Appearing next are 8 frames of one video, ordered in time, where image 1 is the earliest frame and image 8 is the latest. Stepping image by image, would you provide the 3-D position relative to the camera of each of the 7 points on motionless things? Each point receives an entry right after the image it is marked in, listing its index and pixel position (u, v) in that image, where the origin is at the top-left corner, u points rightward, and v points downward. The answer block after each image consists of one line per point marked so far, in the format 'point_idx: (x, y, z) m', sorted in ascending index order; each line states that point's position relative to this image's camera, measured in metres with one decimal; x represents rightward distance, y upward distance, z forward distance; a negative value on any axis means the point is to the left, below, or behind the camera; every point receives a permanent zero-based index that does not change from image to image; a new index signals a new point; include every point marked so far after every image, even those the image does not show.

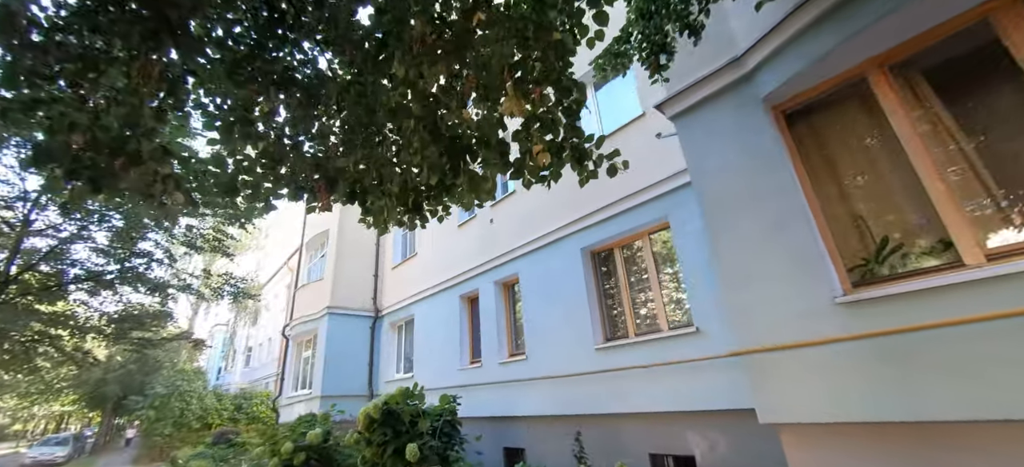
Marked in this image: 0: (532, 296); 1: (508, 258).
0: (+0.4, -1.1, +7.2) m
1: (0.0, -0.5, +7.8) m
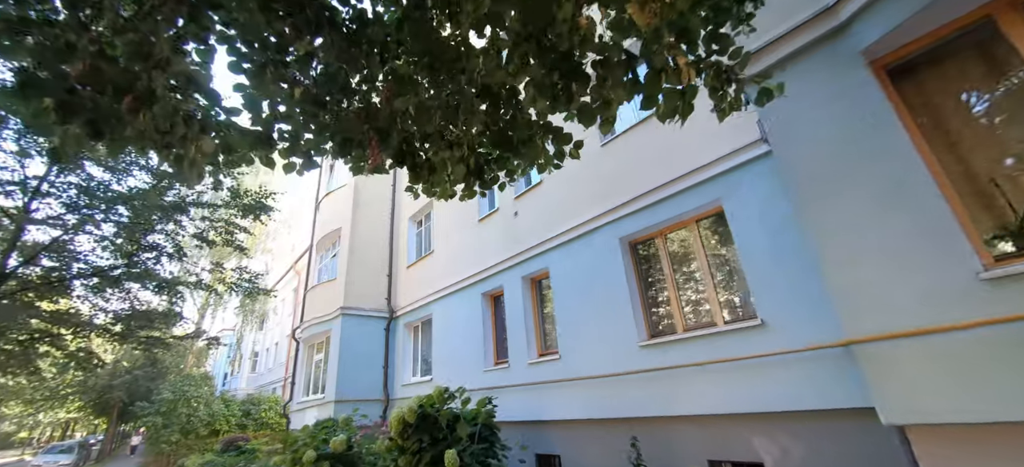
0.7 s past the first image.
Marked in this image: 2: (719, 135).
0: (+0.9, -0.9, +6.7) m
1: (+0.5, -0.3, +7.4) m
2: (+2.7, +1.3, +5.2) m
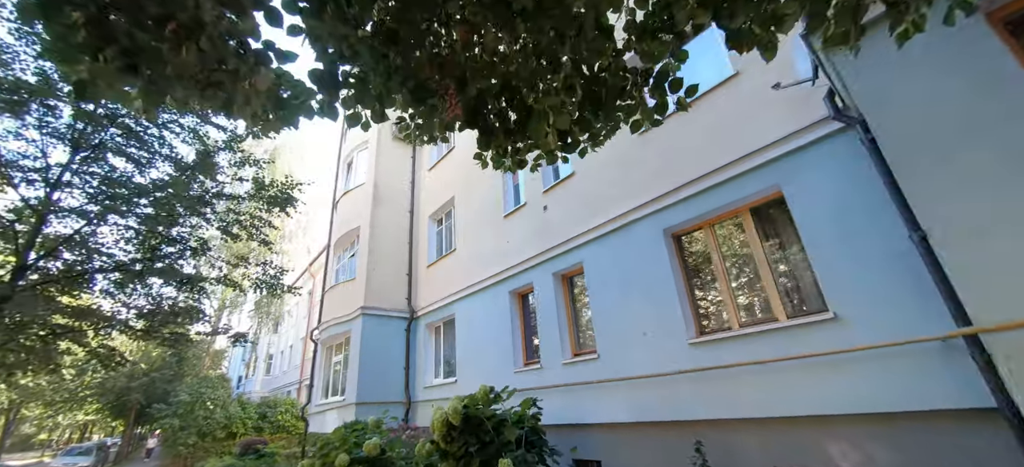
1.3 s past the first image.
0: (+1.4, -0.8, +6.4) m
1: (+1.0, -0.2, +7.1) m
2: (+3.1, +1.4, +4.9) m
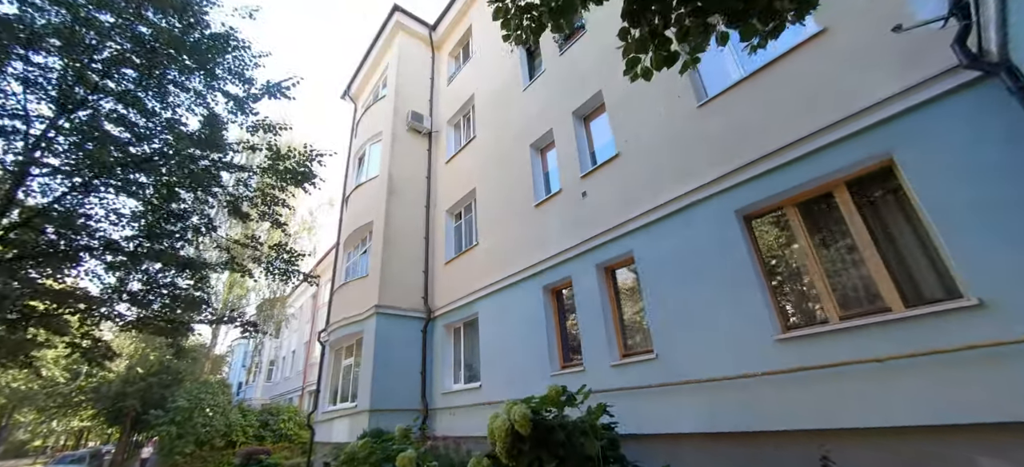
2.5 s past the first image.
0: (+2.0, -0.6, +5.6) m
1: (+1.6, 0.0, +6.3) m
2: (+3.7, +1.6, +4.2) m
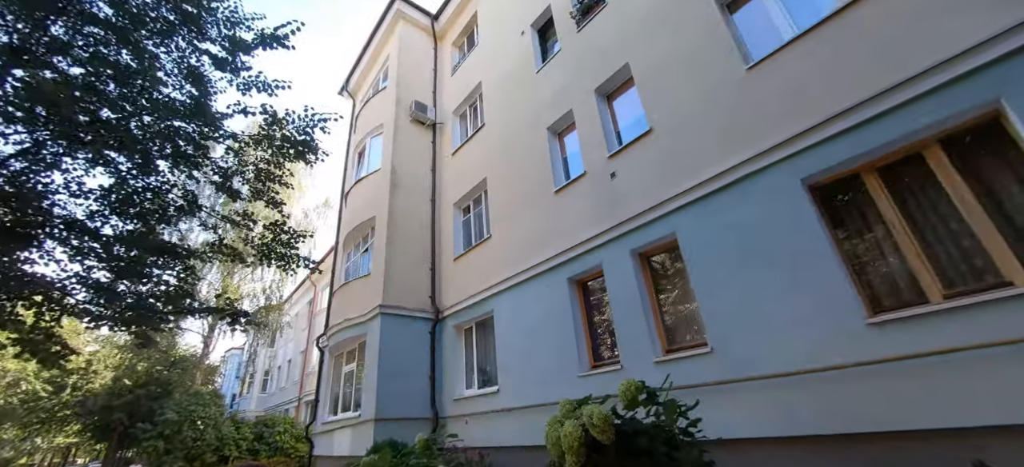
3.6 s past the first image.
0: (+2.4, -0.3, +5.0) m
1: (+2.0, +0.2, +5.7) m
2: (+4.1, +1.9, +3.6) m
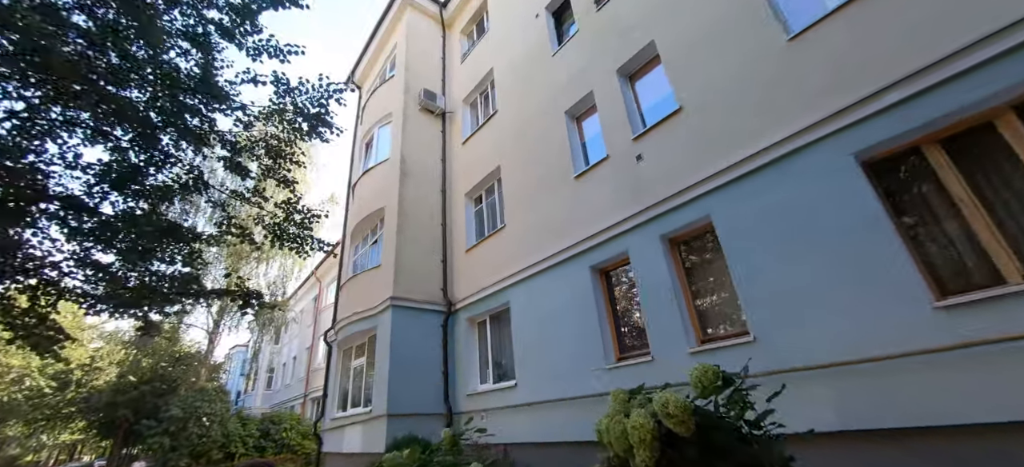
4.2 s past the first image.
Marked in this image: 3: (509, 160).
0: (+2.7, -0.1, +4.7) m
1: (+2.3, +0.4, +5.3) m
2: (+4.4, +2.1, +3.2) m
3: (-0.1, +1.6, +8.9) m
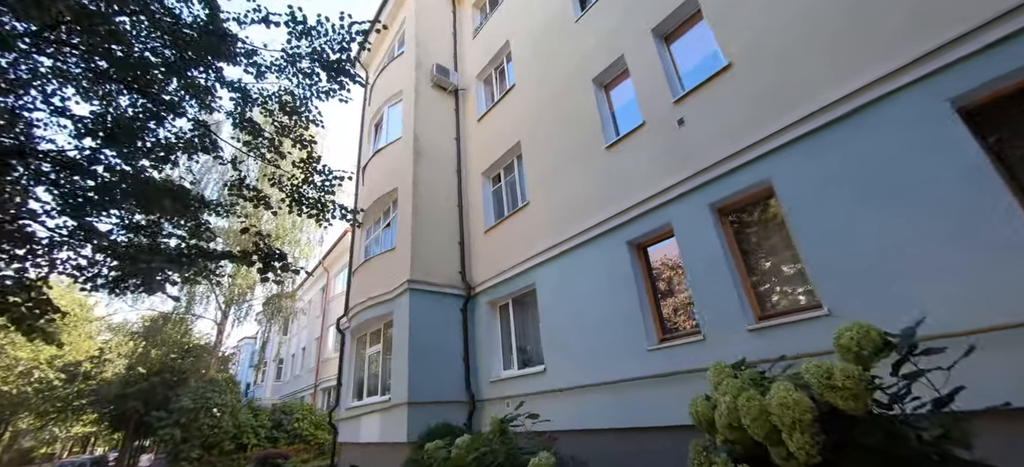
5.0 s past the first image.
0: (+3.1, +0.2, +4.2) m
1: (+2.7, +0.8, +4.9) m
2: (+4.7, +2.5, +2.7) m
3: (+0.4, +2.0, +8.4) m
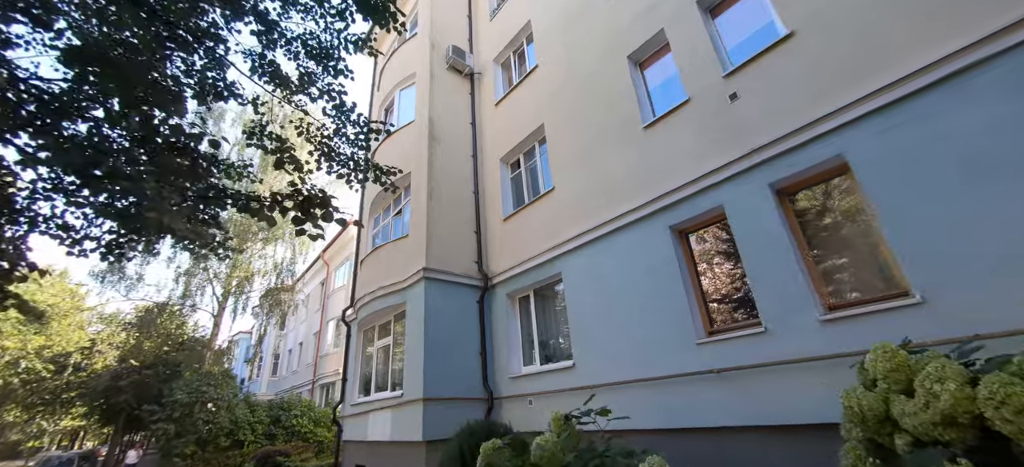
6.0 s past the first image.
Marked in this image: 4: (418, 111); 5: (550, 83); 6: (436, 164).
0: (+3.5, +0.4, +3.7) m
1: (+3.1, +1.0, +4.4) m
2: (+5.2, +2.7, +2.2) m
3: (+0.8, +2.2, +7.9) m
4: (-2.3, +2.9, +9.9) m
5: (+0.7, +3.0, +8.3) m
6: (-1.7, +1.5, +9.0) m
